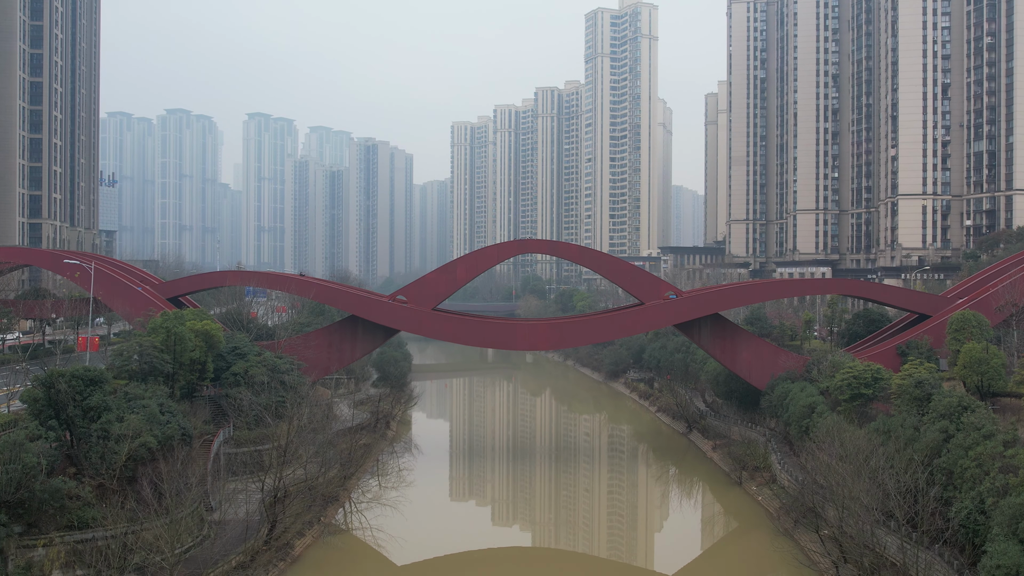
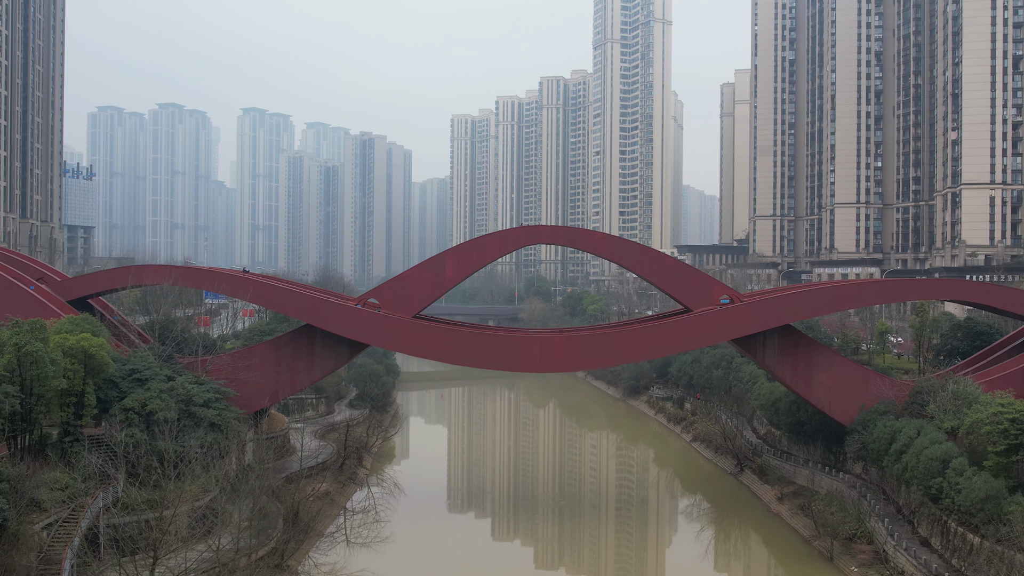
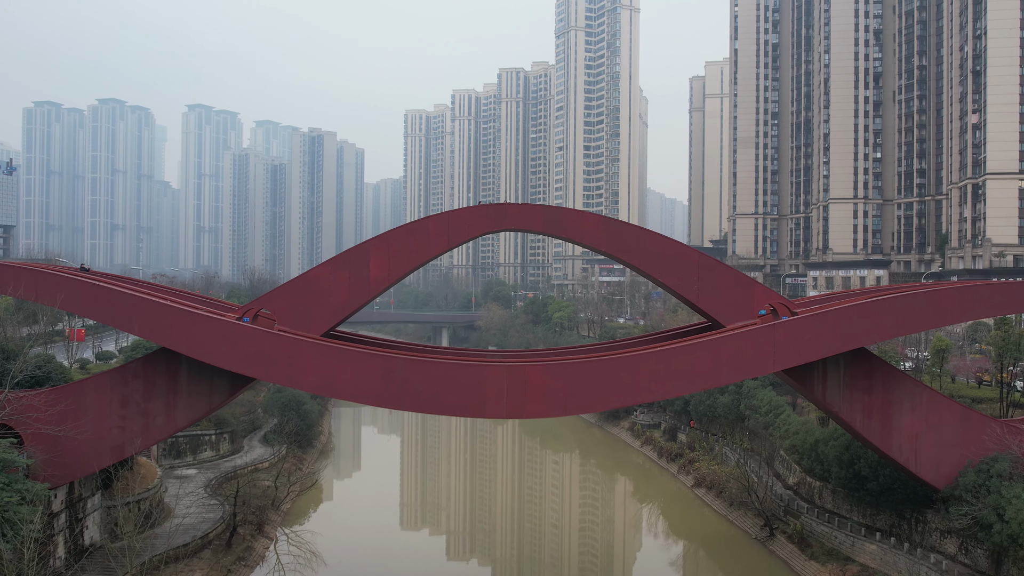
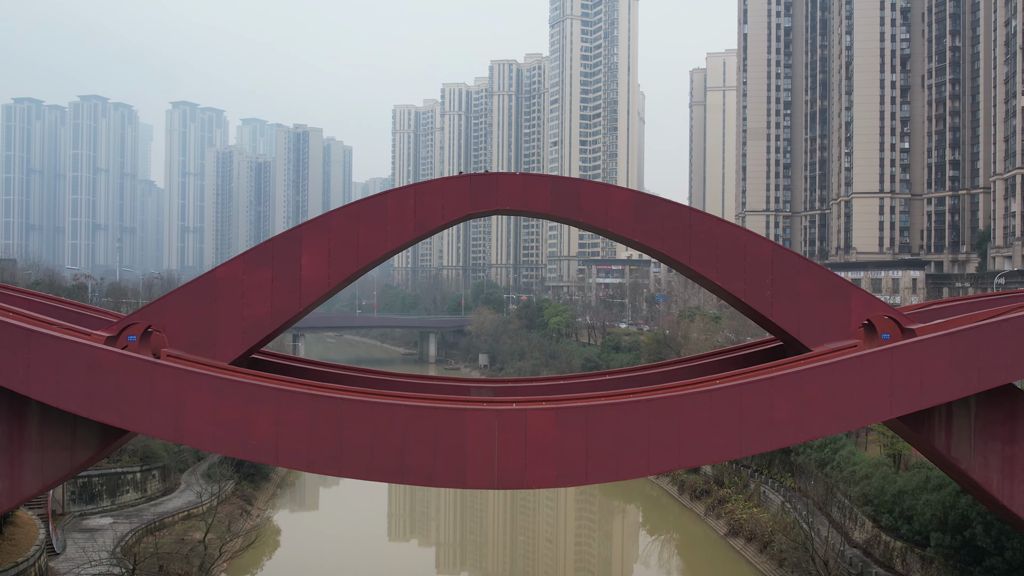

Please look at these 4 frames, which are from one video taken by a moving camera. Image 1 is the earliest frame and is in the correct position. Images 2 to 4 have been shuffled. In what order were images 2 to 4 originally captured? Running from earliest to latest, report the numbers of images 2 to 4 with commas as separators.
2, 3, 4
